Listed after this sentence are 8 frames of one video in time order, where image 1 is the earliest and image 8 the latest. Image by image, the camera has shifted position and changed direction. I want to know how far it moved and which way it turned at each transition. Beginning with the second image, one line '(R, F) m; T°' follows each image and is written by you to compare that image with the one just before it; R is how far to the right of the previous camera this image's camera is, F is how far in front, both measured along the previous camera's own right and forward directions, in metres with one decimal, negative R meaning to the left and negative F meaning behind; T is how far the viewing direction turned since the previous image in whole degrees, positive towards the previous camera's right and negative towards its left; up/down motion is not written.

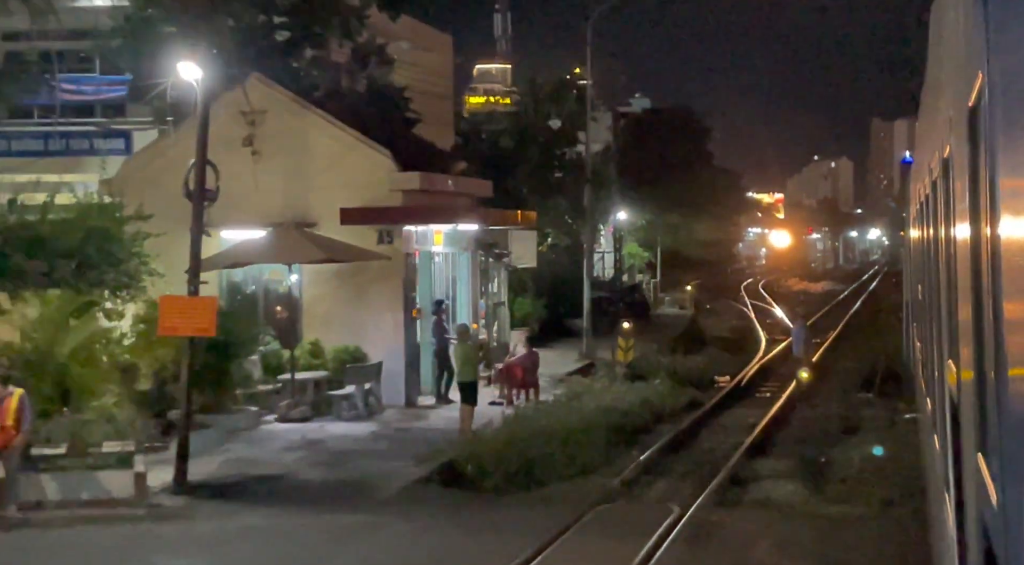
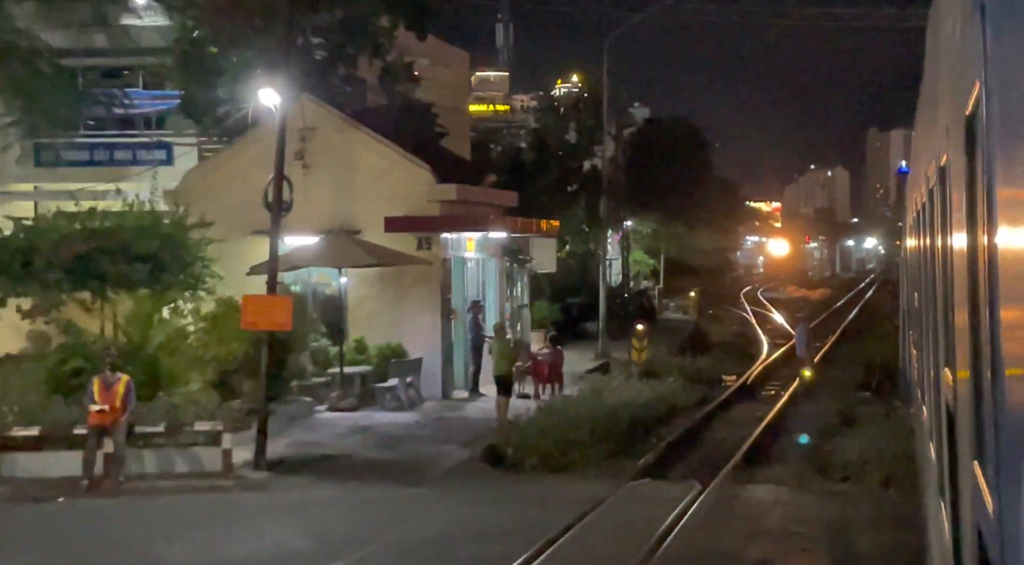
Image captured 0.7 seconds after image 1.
(-0.4, -1.9) m; 0°
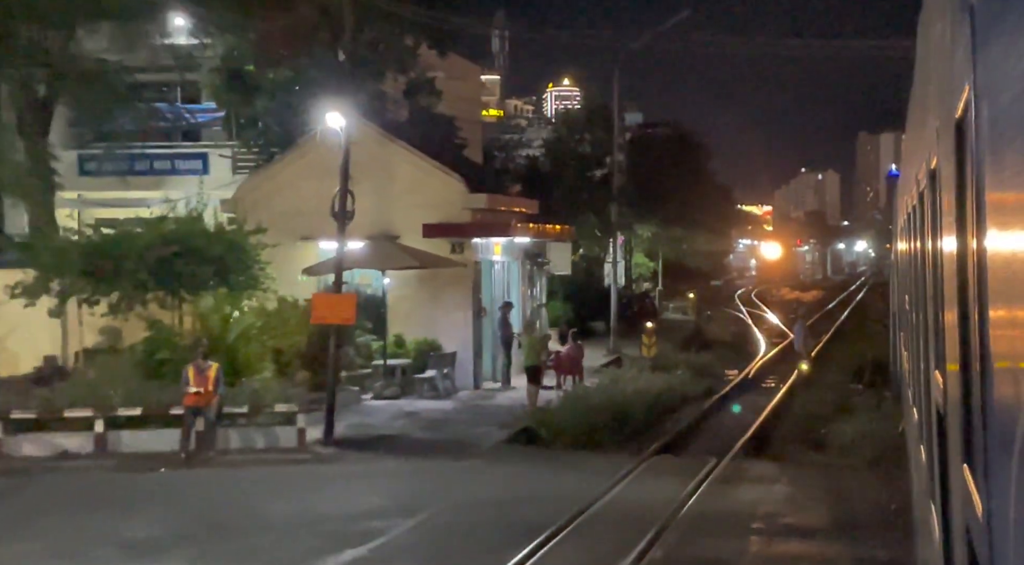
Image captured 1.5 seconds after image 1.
(-0.5, -2.2) m; 0°
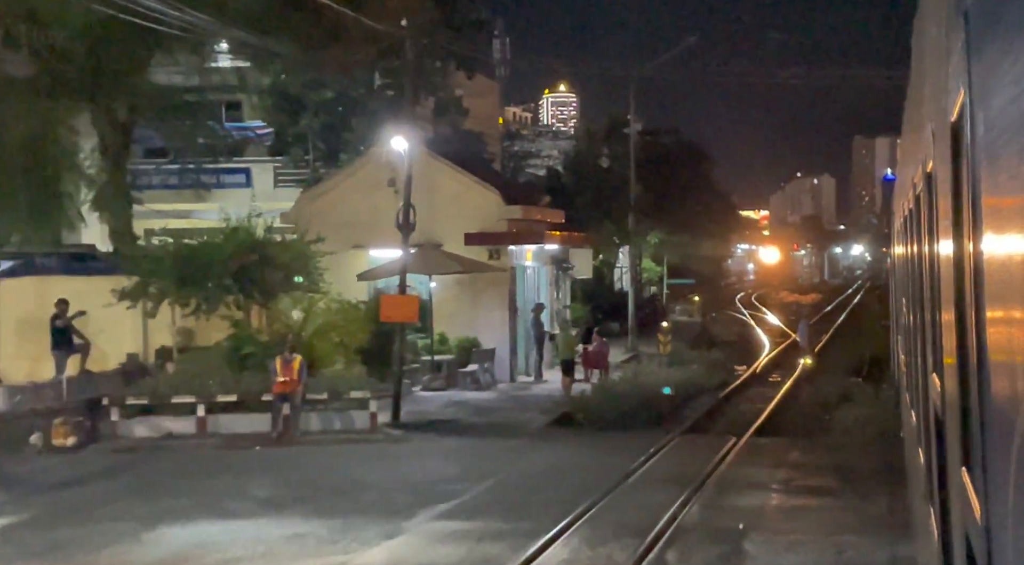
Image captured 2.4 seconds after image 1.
(-0.6, -2.6) m; 0°
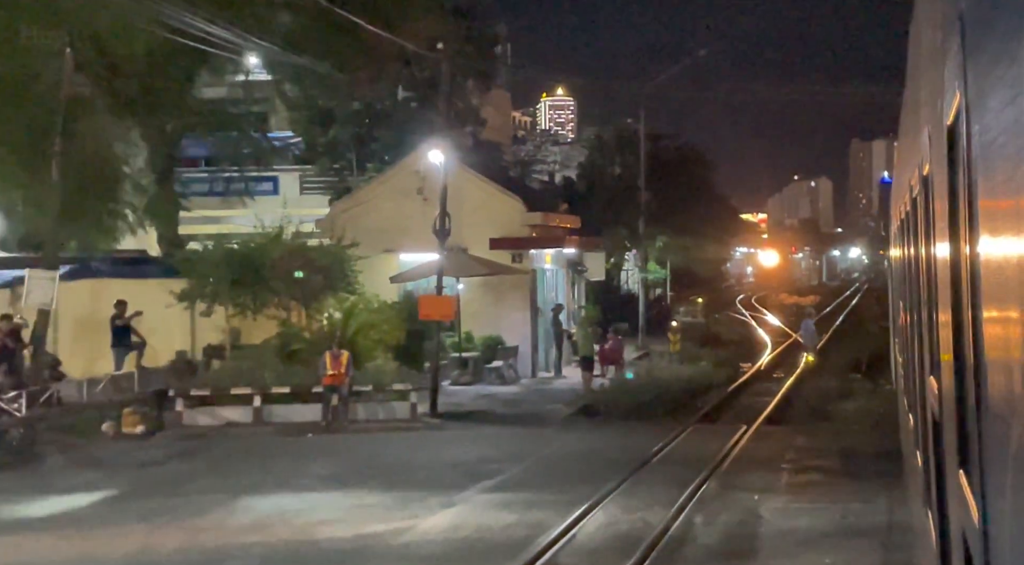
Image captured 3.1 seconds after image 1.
(-0.4, -1.8) m; 0°
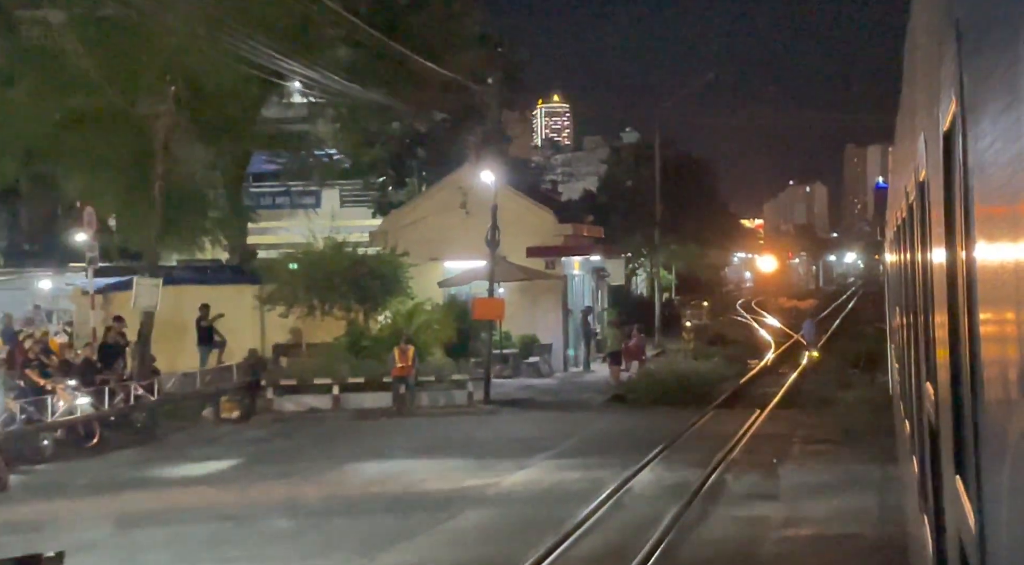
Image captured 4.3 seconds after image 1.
(-0.7, -3.3) m; 0°
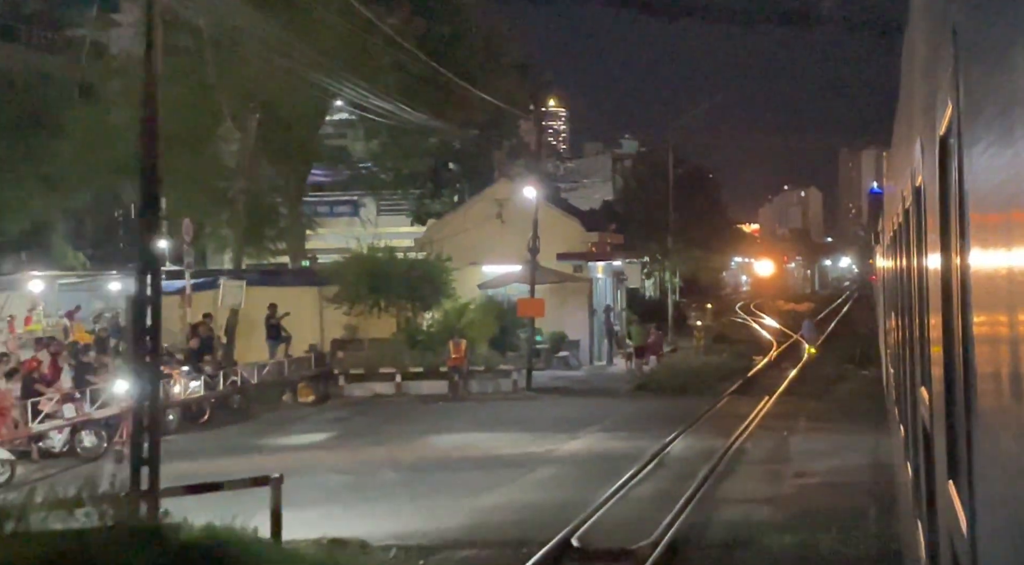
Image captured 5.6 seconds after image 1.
(-0.8, -3.6) m; 0°
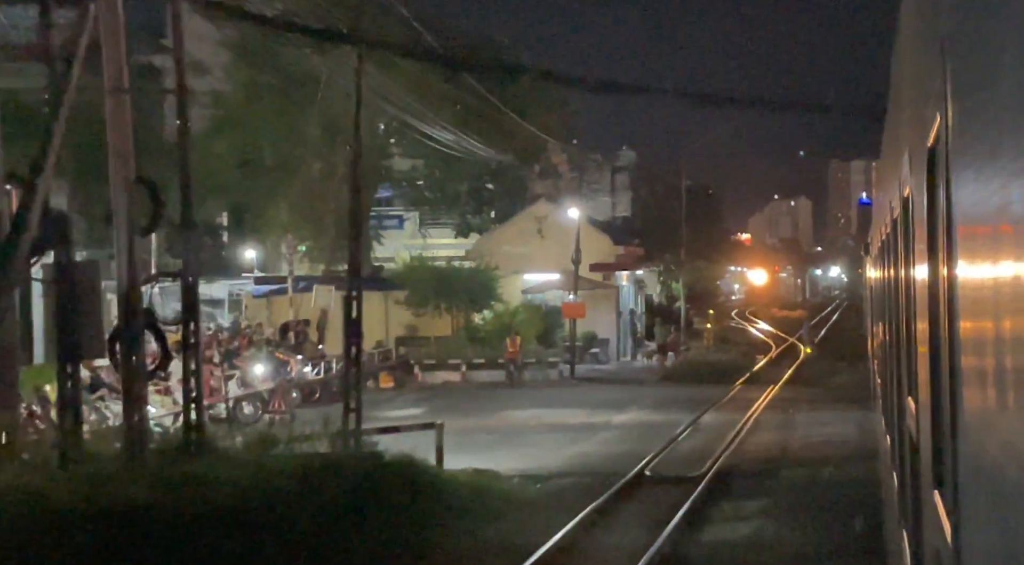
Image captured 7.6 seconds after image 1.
(-1.2, -5.4) m; 0°
